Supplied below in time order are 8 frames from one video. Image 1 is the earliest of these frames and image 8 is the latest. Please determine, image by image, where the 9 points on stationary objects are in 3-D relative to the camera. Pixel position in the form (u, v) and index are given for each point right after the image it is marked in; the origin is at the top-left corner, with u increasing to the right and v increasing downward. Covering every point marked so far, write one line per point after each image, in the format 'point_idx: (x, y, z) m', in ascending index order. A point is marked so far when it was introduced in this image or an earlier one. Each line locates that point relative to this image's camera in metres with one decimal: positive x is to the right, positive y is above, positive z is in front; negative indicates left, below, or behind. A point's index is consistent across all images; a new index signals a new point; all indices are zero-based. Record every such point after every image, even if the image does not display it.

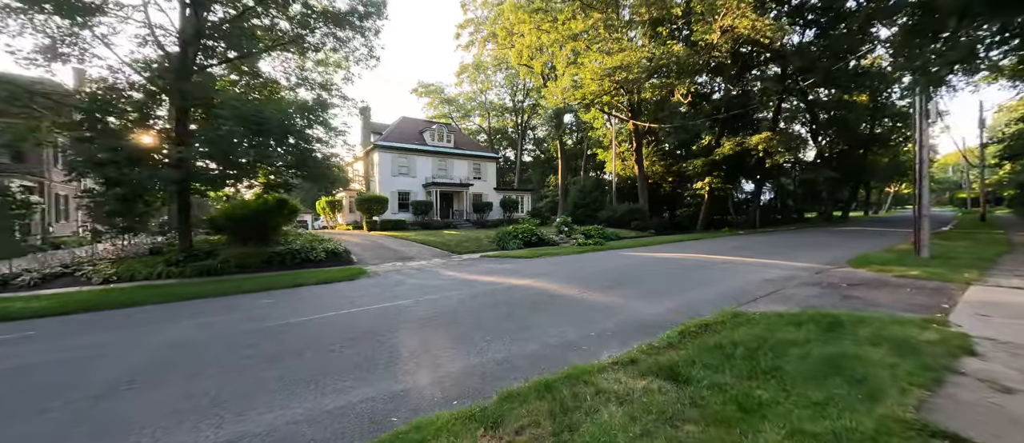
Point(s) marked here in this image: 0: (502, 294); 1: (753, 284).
0: (-0.2, -1.3, +6.6) m
1: (+4.6, -1.2, +7.1) m
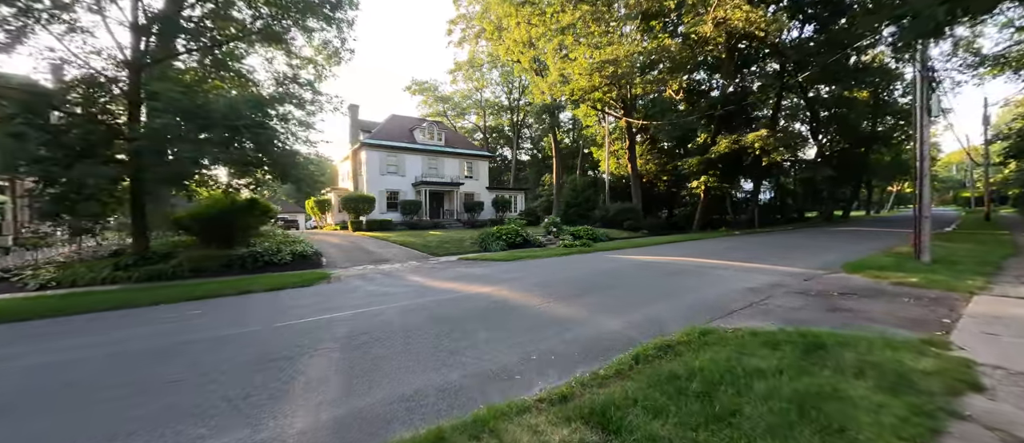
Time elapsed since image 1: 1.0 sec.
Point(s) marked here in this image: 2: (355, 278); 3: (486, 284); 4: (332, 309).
0: (-1.0, -1.4, +6.0) m
1: (+3.9, -1.3, +6.5) m
2: (-4.0, -1.4, +9.2) m
3: (-0.6, -1.3, +7.6) m
4: (-3.1, -1.5, +6.3) m
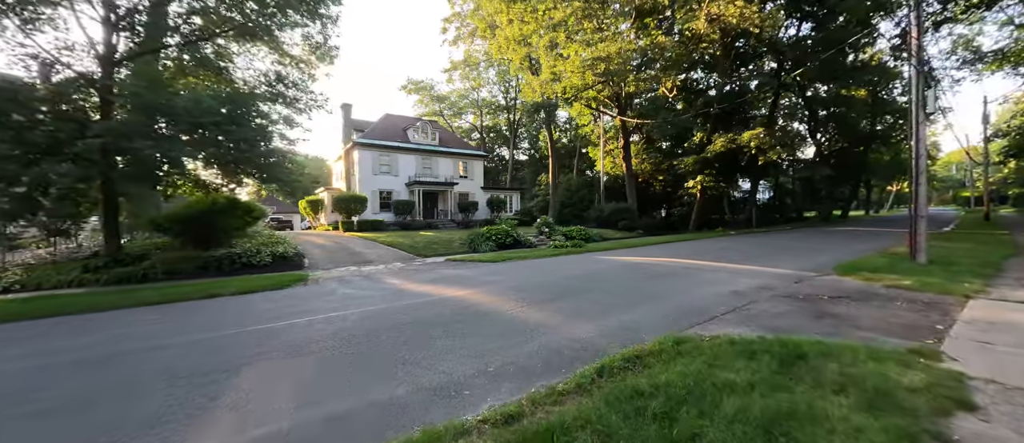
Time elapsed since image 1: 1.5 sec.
0: (-1.4, -1.4, +5.7) m
1: (+3.5, -1.3, +6.2) m
2: (-4.5, -1.4, +8.9) m
3: (-1.0, -1.3, +7.3) m
4: (-3.5, -1.5, +6.0) m
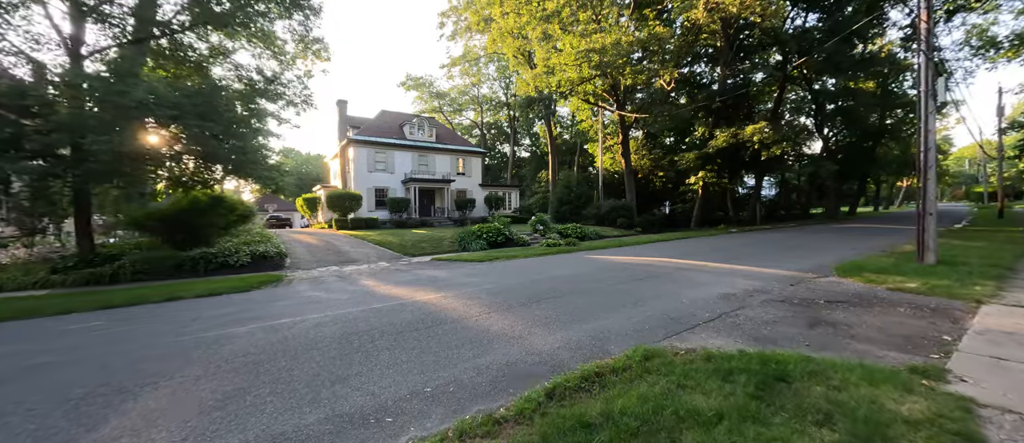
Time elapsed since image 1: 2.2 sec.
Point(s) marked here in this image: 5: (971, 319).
0: (-1.9, -1.4, +5.3) m
1: (+3.0, -1.2, +5.7) m
2: (-4.9, -1.4, +8.6) m
3: (-1.5, -1.3, +6.9) m
4: (-4.0, -1.5, +5.7) m
5: (+5.9, -1.2, +4.7) m
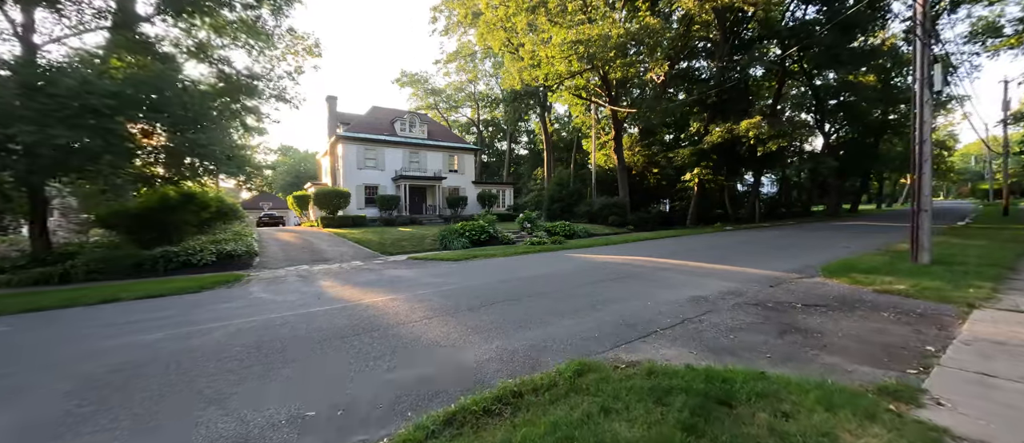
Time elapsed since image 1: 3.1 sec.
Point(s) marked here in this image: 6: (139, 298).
0: (-2.6, -1.3, +4.9) m
1: (+2.3, -1.2, +5.2) m
2: (-5.6, -1.3, +8.1) m
3: (-2.2, -1.2, +6.5) m
4: (-4.7, -1.5, +5.2) m
5: (+5.1, -1.2, +4.2) m
6: (-6.9, -1.4, +6.8) m
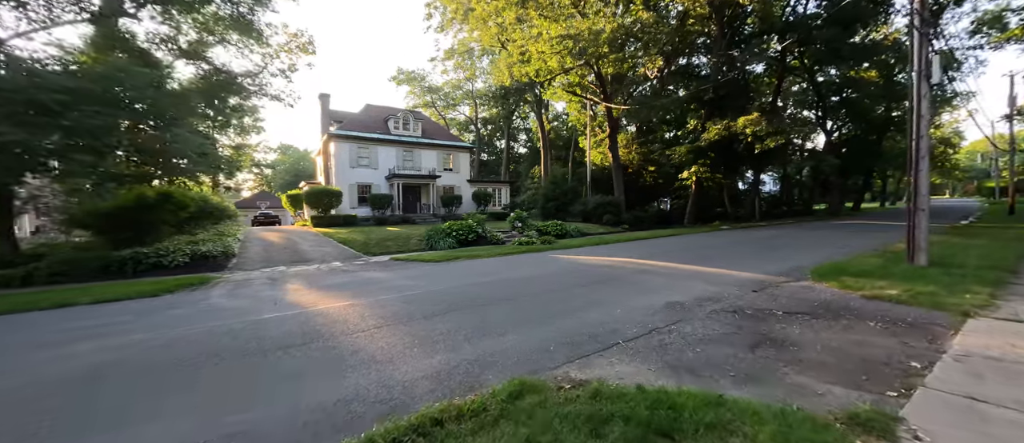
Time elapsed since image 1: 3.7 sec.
0: (-3.1, -1.3, +4.6) m
1: (+1.7, -1.2, +4.9) m
2: (-6.1, -1.3, +7.9) m
3: (-2.7, -1.3, +6.1) m
4: (-5.3, -1.5, +4.9) m
5: (+4.6, -1.2, +3.8) m
6: (-7.4, -1.4, +6.5) m
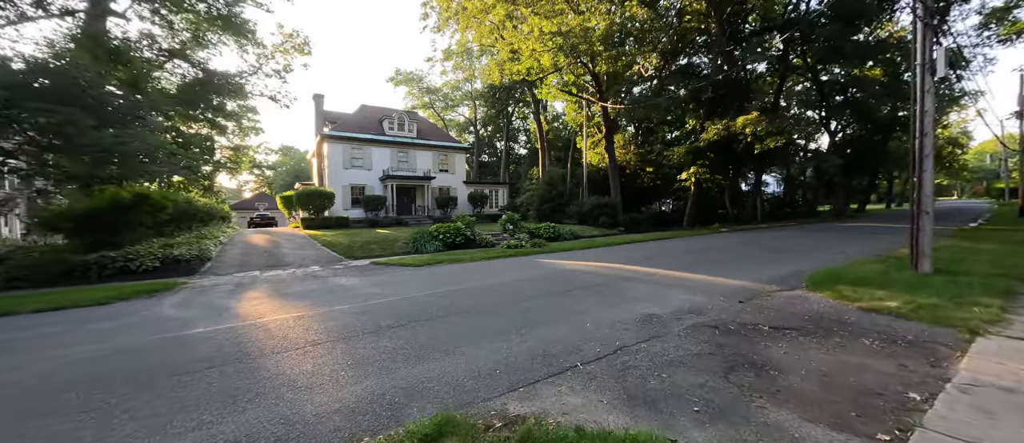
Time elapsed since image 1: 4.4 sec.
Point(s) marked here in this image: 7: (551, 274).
0: (-3.7, -1.4, +4.2) m
1: (+1.2, -1.3, +4.4) m
2: (-6.6, -1.4, +7.5) m
3: (-3.2, -1.3, +5.7) m
4: (-5.8, -1.5, +4.6) m
5: (+4.1, -1.3, +3.4) m
6: (-7.9, -1.5, +6.2) m
7: (+0.9, -1.2, +8.4) m
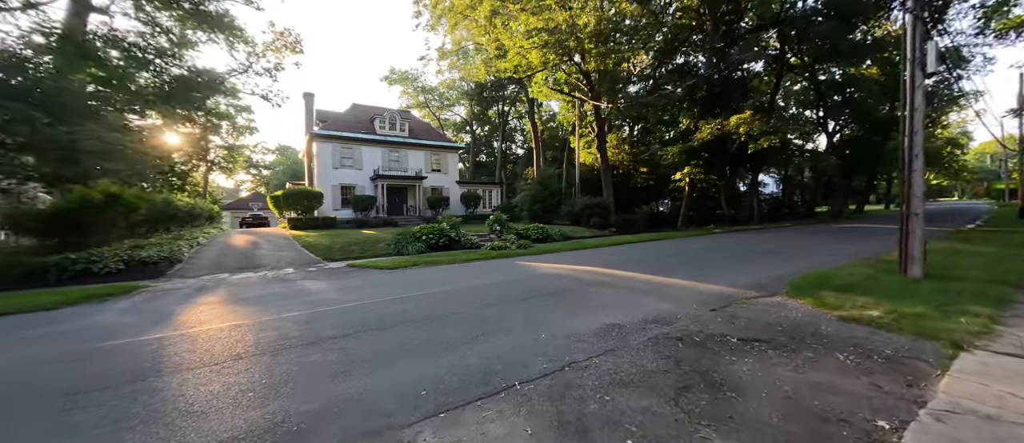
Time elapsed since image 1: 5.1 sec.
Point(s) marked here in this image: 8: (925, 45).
0: (-4.2, -1.4, +3.8) m
1: (+0.7, -1.3, +4.1) m
2: (-7.2, -1.4, +7.2) m
3: (-3.8, -1.3, +5.4) m
4: (-6.3, -1.6, +4.2) m
5: (+3.5, -1.3, +3.0) m
6: (-8.5, -1.5, +5.8) m
7: (+0.4, -1.2, +8.0) m
8: (+7.9, +3.3, +7.0) m
